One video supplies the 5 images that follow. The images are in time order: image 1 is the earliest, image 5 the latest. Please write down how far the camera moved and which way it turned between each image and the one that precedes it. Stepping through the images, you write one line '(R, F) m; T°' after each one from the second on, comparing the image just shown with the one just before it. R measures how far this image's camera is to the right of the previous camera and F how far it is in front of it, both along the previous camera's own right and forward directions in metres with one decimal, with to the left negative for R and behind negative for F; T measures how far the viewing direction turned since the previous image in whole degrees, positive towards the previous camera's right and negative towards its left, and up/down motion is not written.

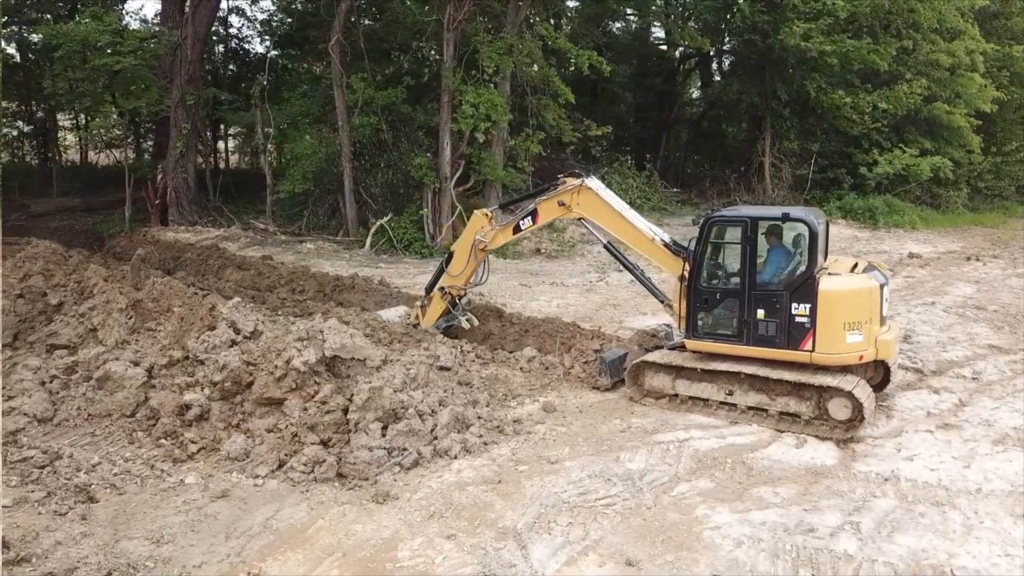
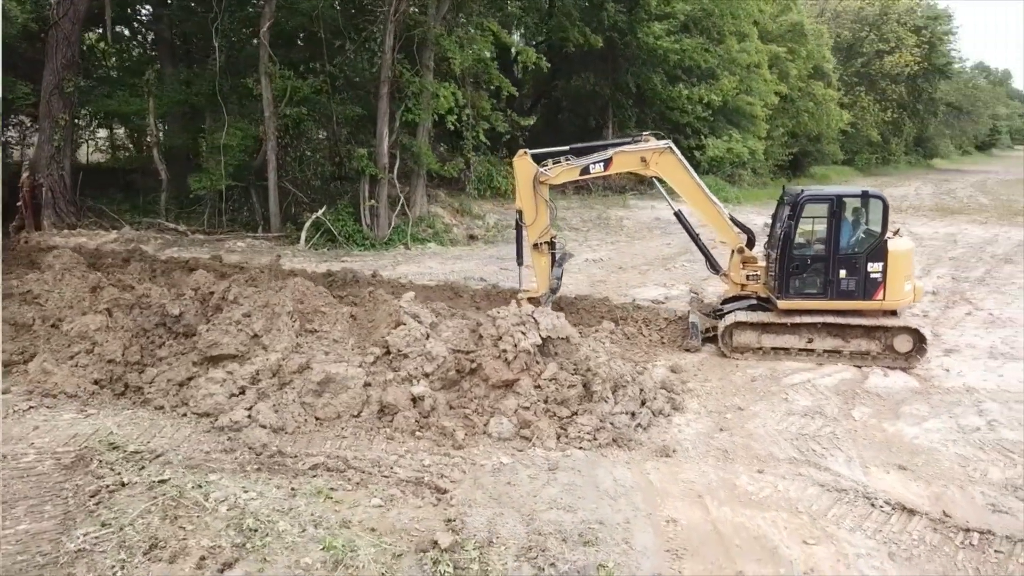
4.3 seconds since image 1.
(-3.9, 0.0) m; +19°
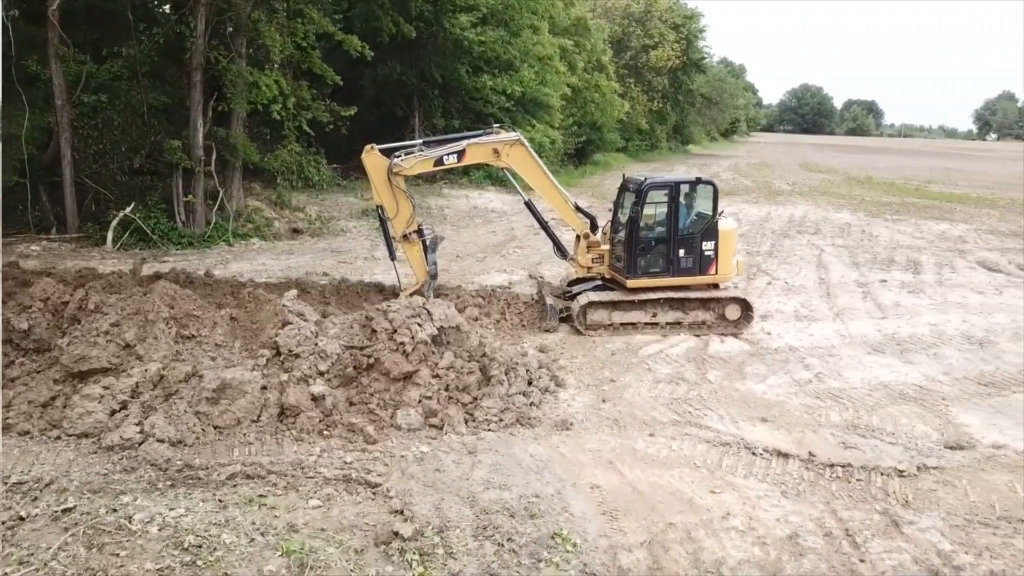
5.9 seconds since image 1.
(-0.9, -0.1) m; +15°
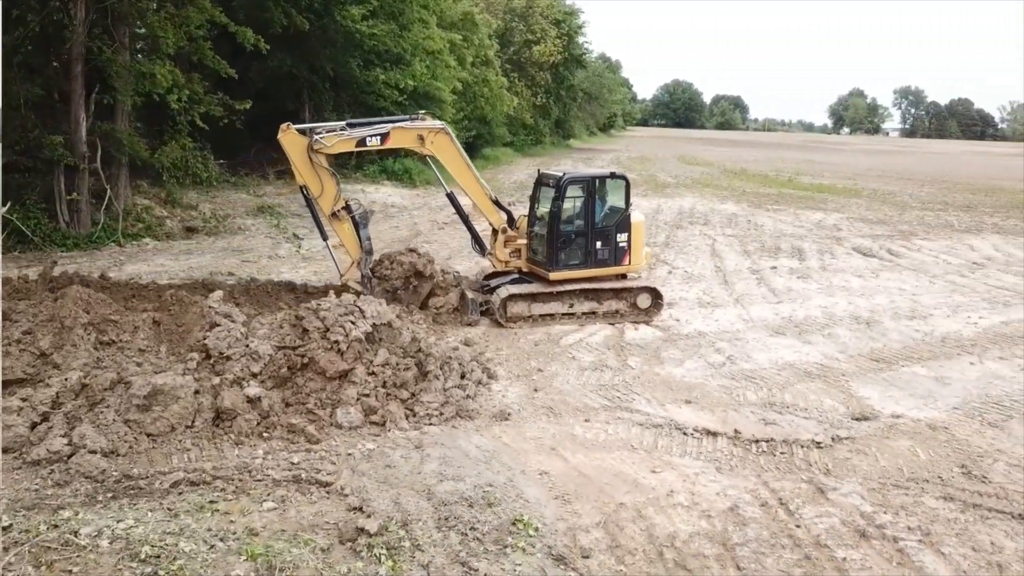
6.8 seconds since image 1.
(-0.4, -0.1) m; +8°
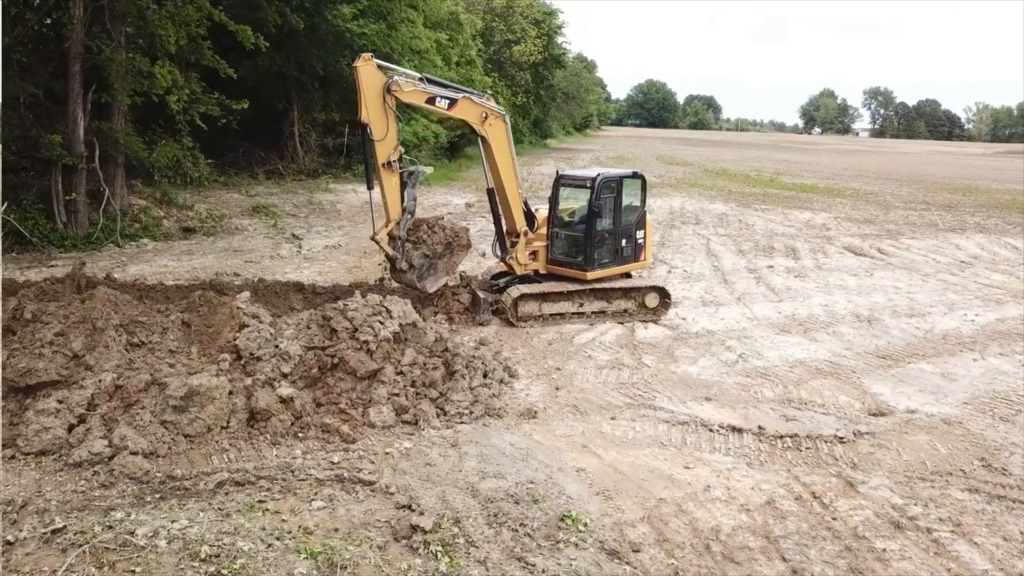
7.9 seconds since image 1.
(-0.4, -0.1) m; +2°
